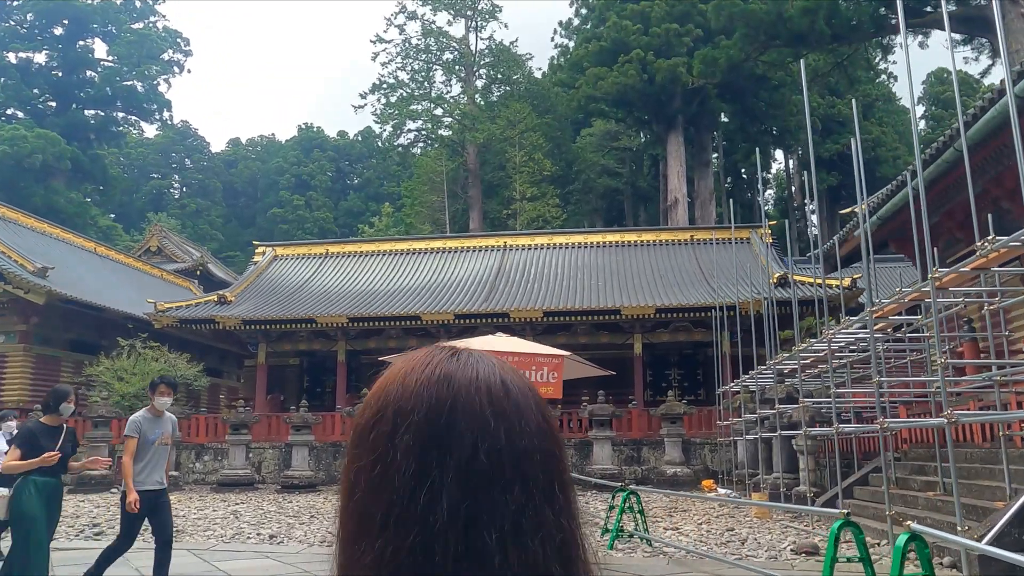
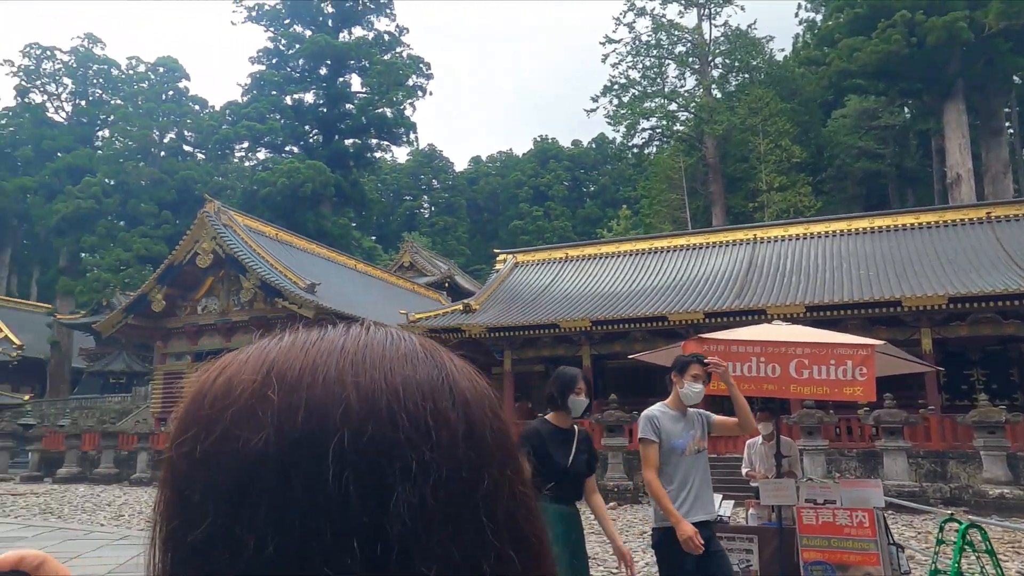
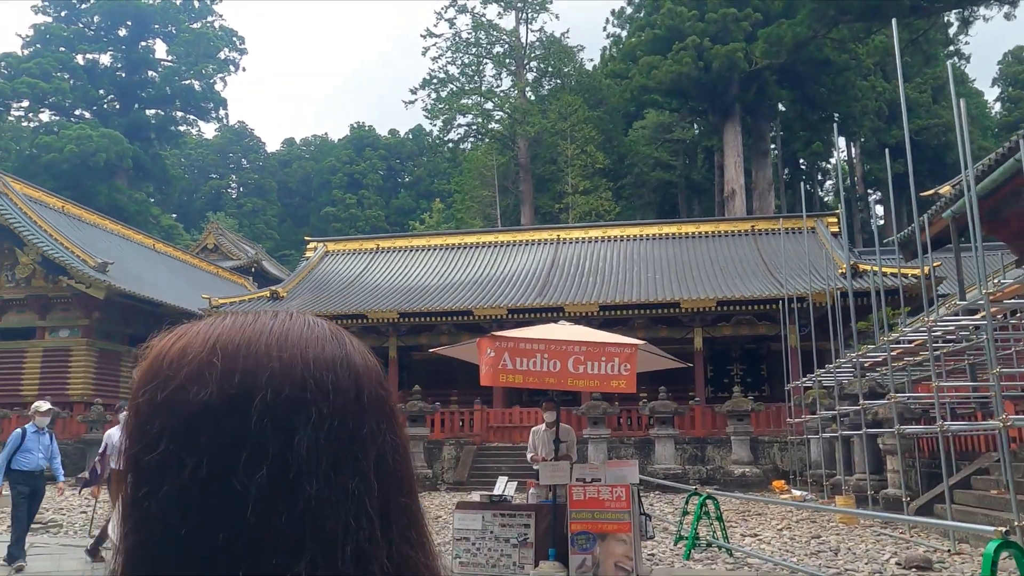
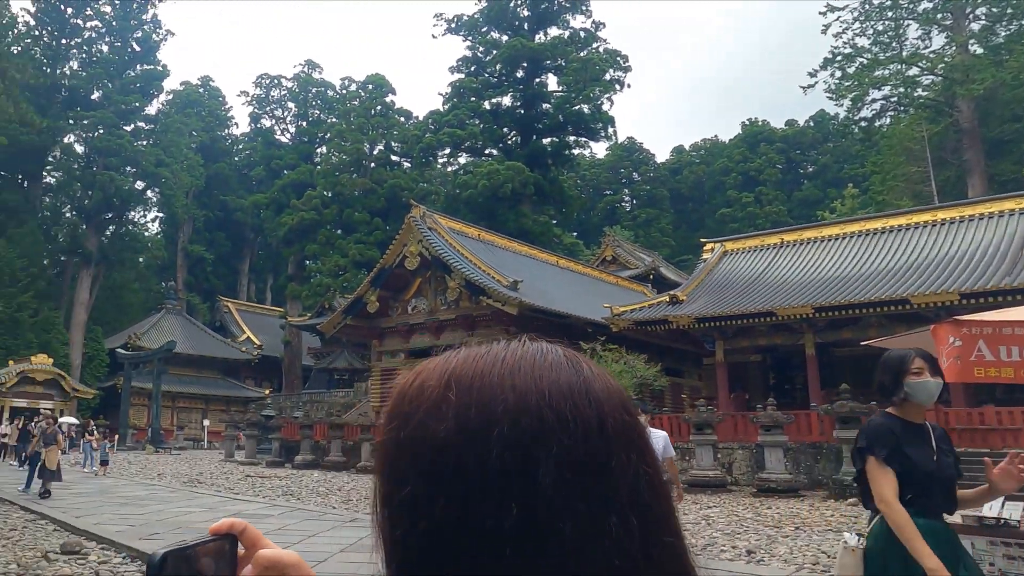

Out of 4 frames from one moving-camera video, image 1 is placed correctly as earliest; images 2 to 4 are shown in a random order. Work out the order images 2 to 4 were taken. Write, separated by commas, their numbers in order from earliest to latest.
3, 2, 4
